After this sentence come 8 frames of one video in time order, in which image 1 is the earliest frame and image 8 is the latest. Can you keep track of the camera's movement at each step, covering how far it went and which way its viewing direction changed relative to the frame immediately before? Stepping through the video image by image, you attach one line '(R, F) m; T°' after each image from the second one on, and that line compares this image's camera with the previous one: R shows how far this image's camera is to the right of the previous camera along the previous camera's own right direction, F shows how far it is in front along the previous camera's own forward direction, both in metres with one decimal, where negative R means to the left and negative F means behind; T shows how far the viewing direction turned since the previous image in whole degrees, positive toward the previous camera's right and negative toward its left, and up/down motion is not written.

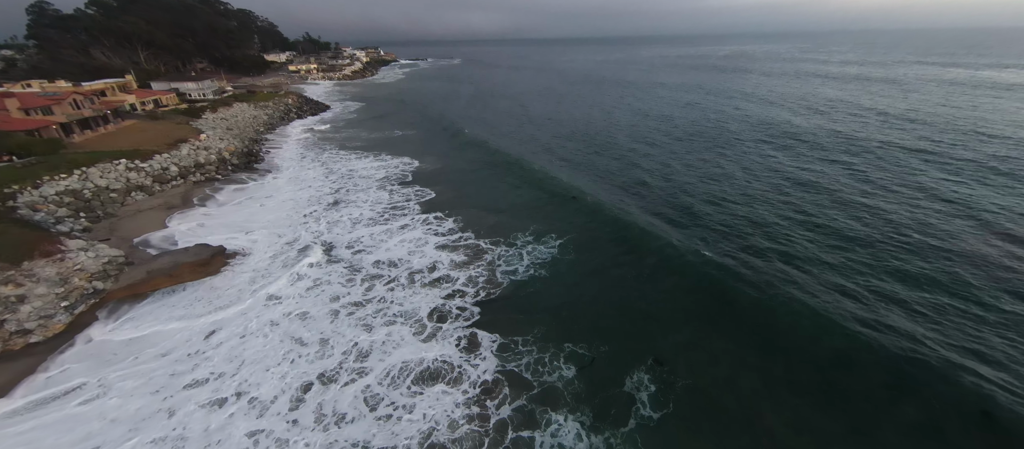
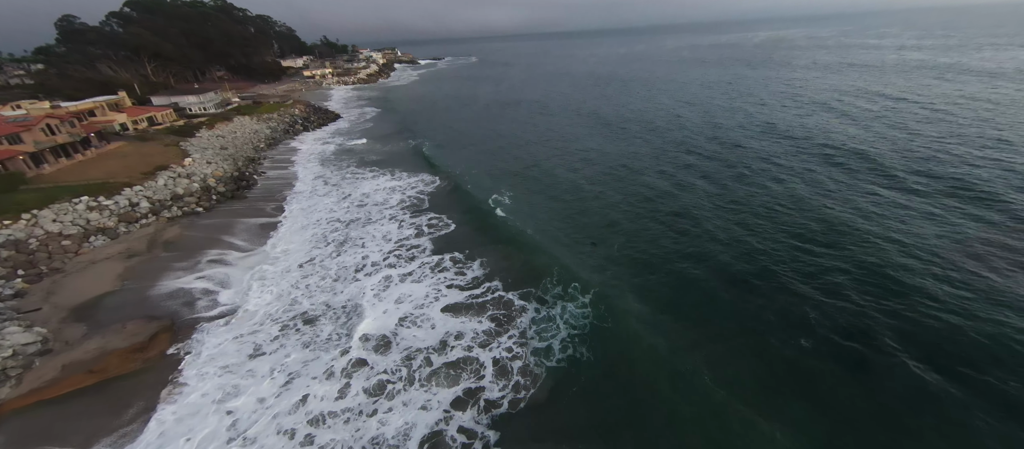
(-0.4, +6.0) m; -4°
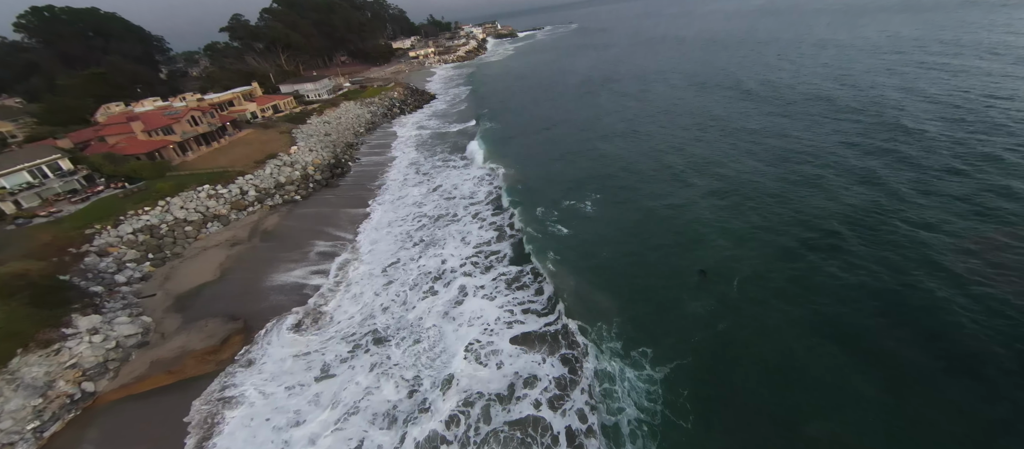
(+0.3, +4.1) m; -15°
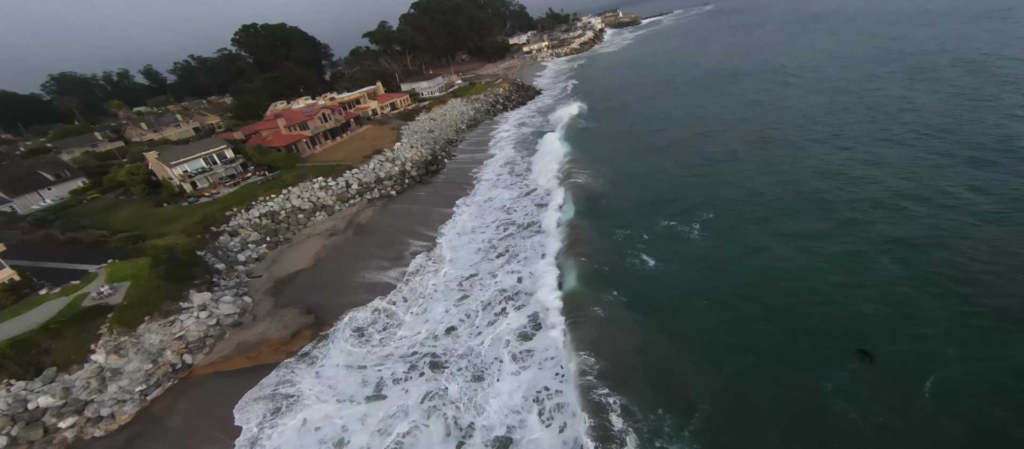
(+1.2, +2.9) m; -16°
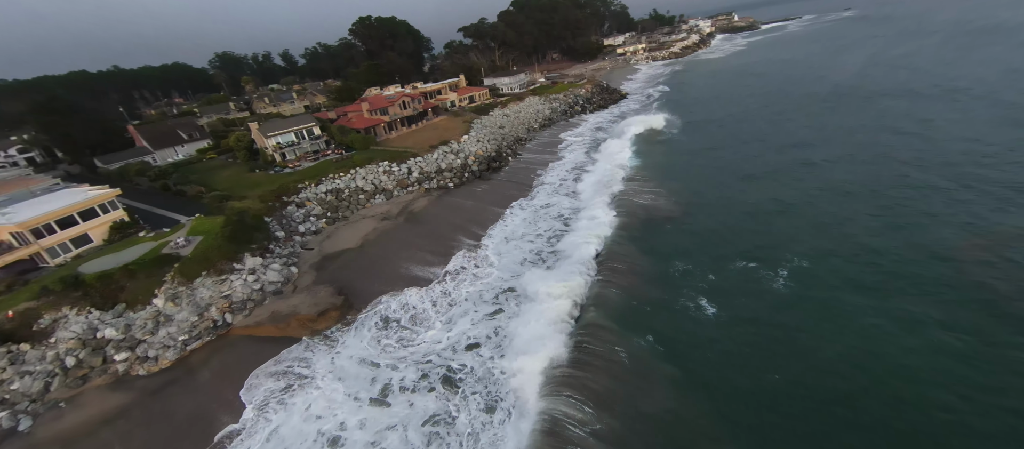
(+1.4, +1.9) m; -11°
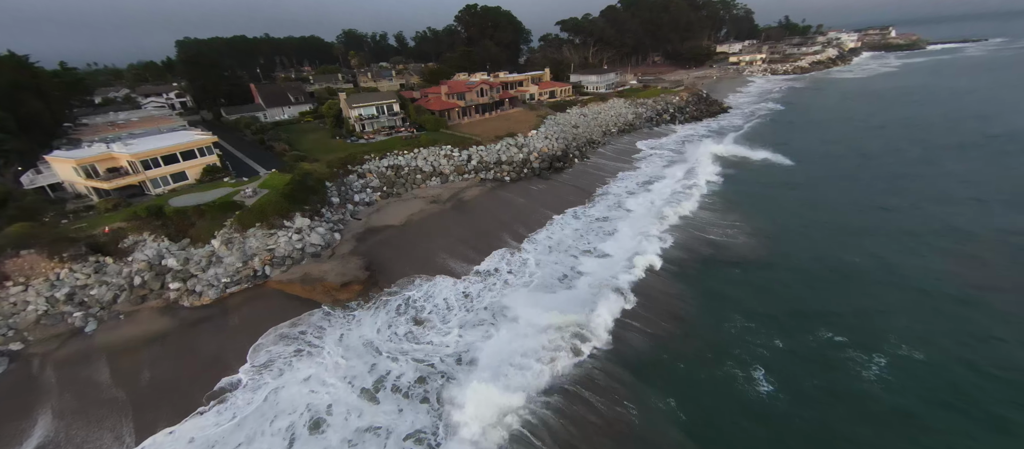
(+1.6, +1.7) m; -11°
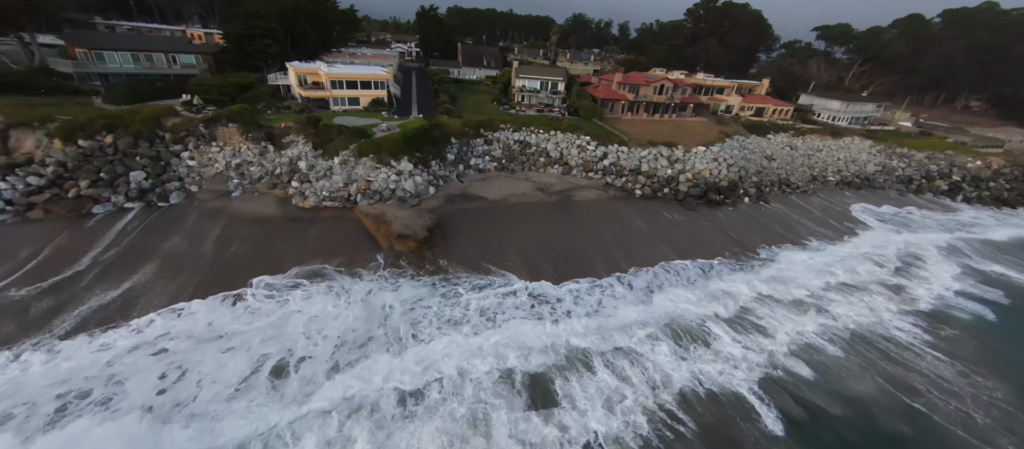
(+3.3, +4.3) m; -25°
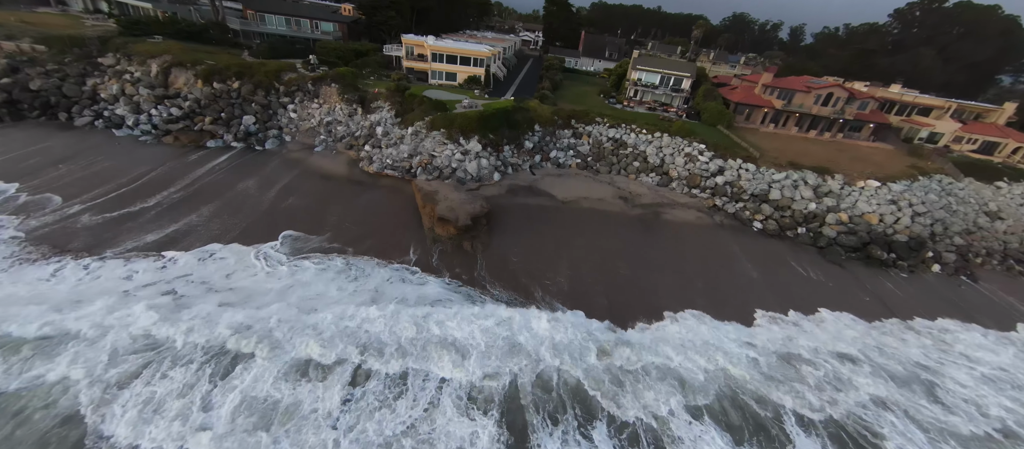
(+2.0, +3.3) m; -16°
